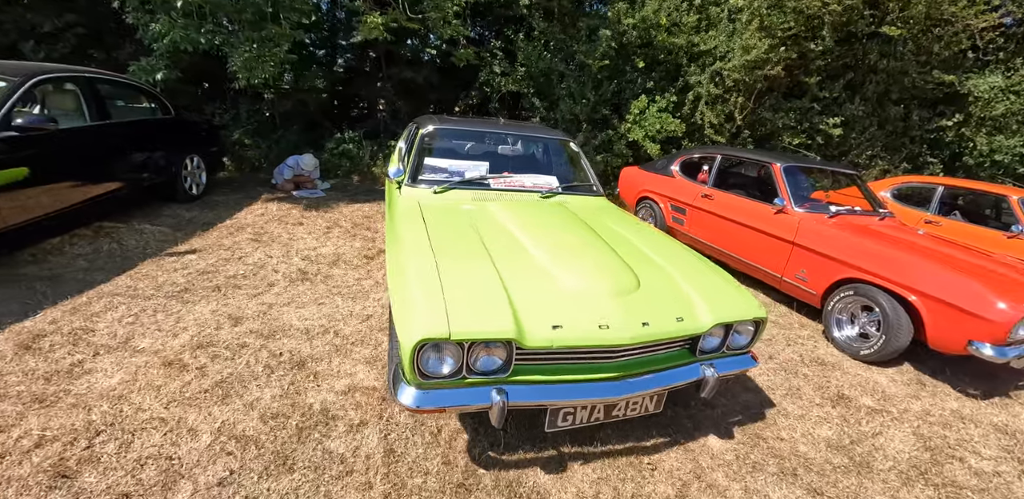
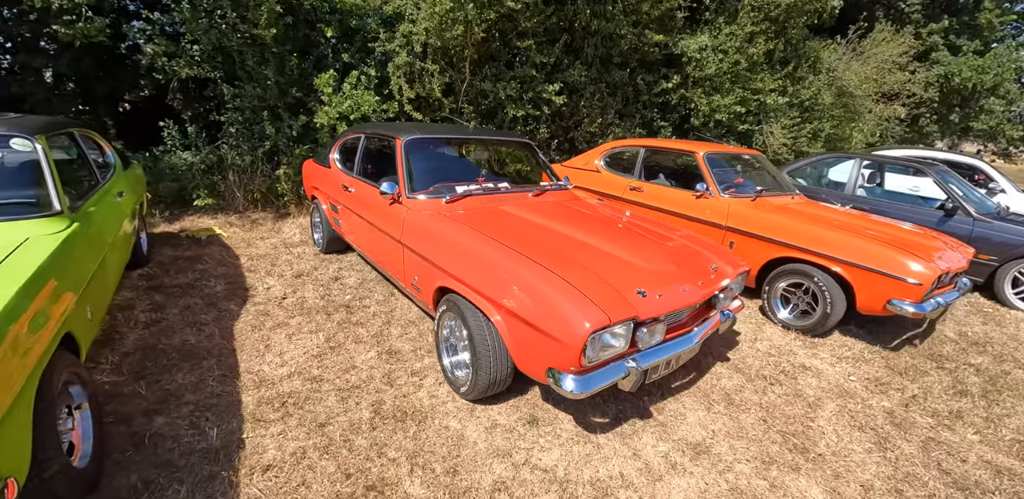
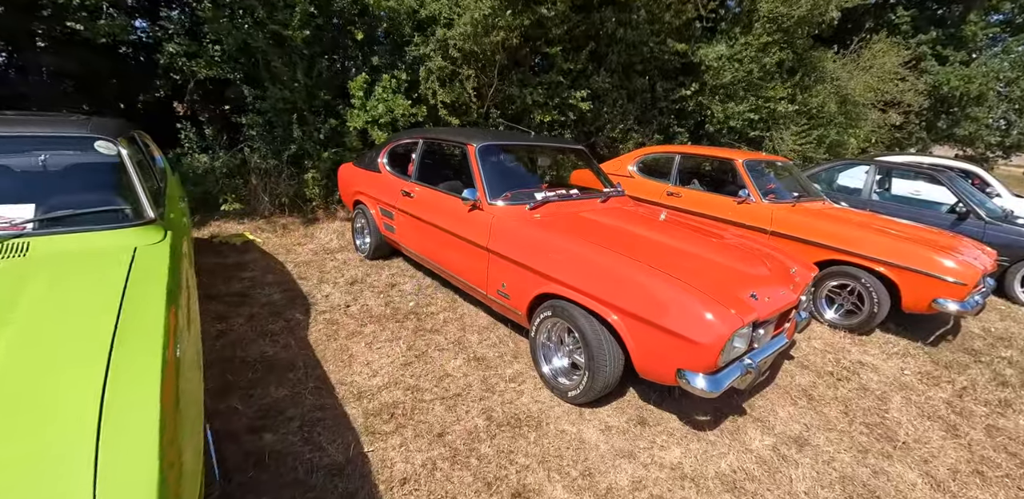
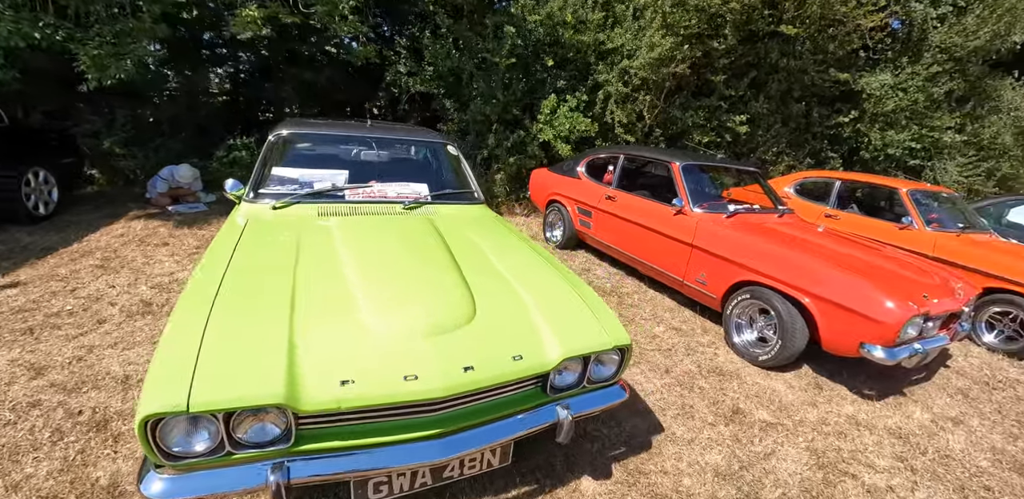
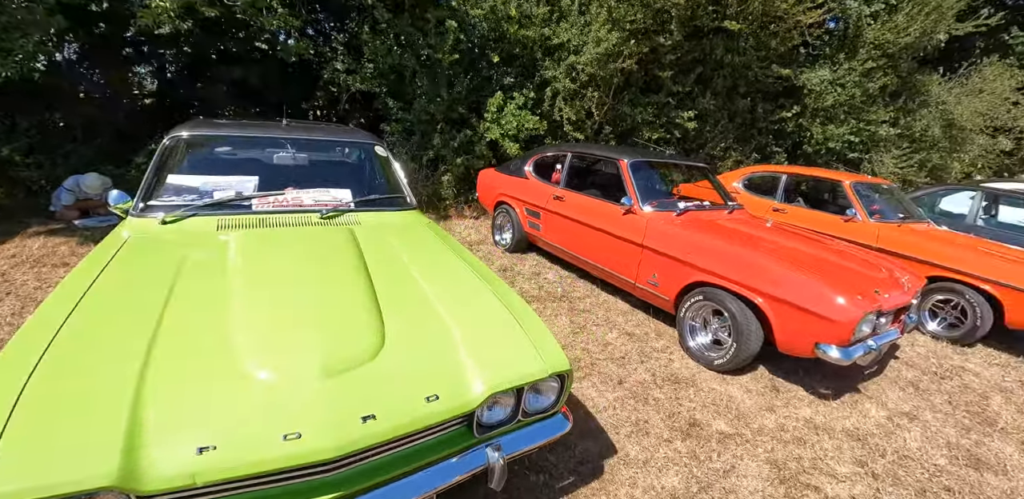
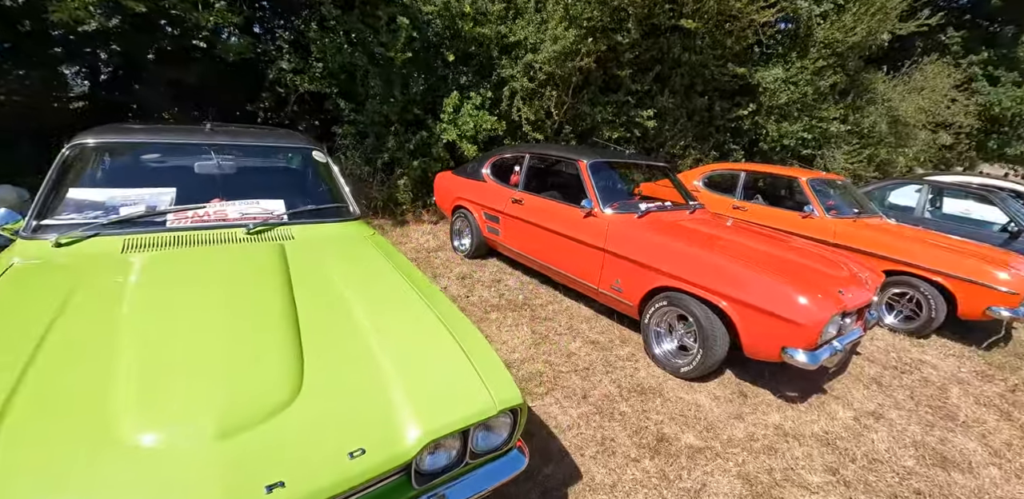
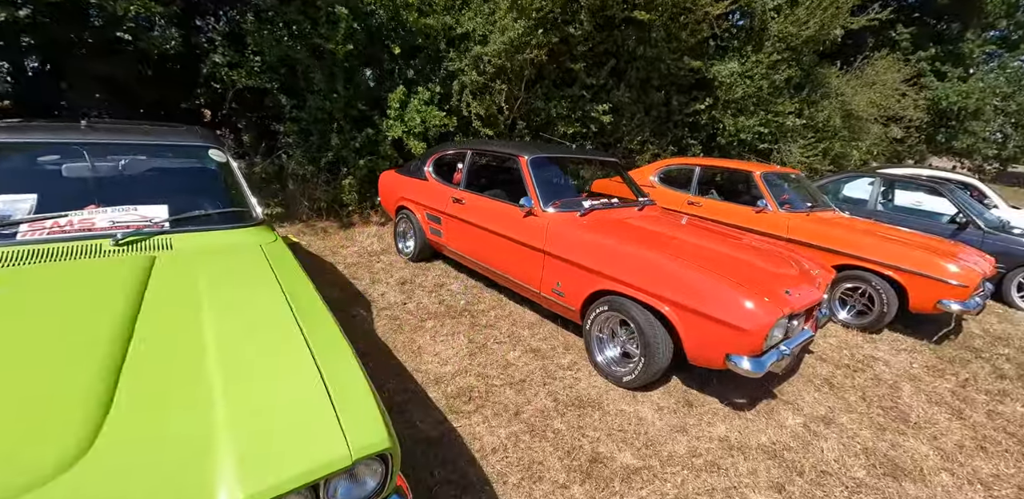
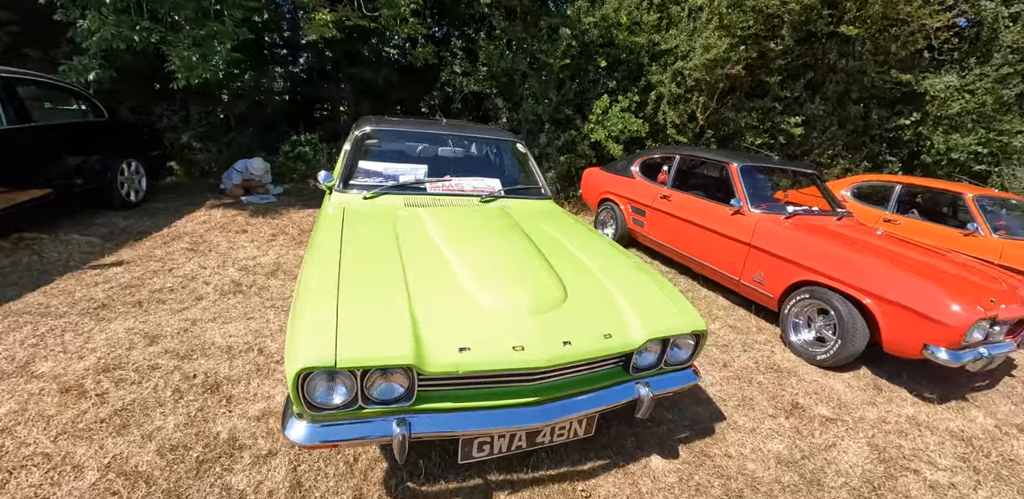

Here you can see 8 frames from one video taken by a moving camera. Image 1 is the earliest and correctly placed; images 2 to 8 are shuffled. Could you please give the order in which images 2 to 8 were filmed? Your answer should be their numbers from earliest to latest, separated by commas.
8, 4, 5, 6, 7, 3, 2
